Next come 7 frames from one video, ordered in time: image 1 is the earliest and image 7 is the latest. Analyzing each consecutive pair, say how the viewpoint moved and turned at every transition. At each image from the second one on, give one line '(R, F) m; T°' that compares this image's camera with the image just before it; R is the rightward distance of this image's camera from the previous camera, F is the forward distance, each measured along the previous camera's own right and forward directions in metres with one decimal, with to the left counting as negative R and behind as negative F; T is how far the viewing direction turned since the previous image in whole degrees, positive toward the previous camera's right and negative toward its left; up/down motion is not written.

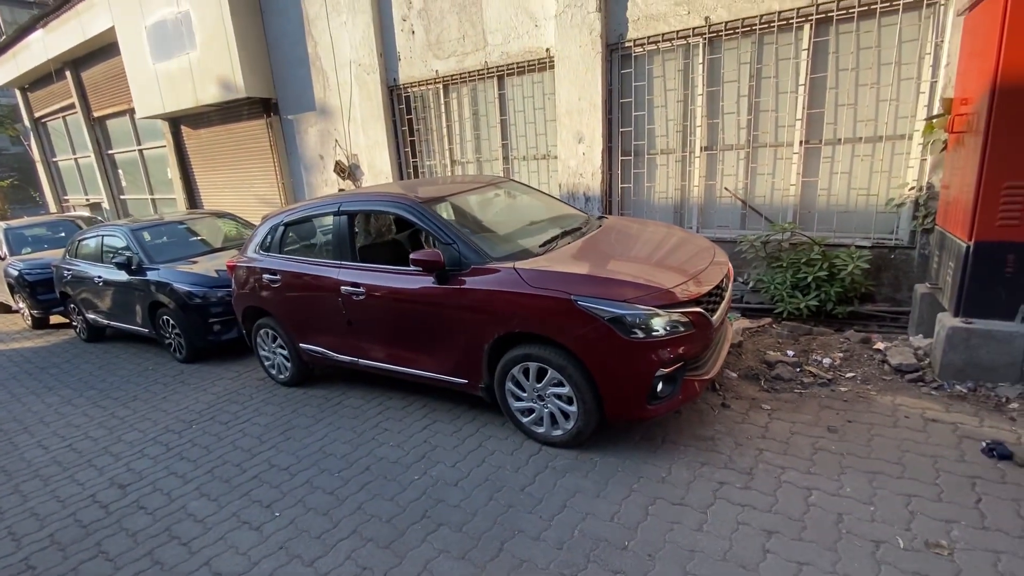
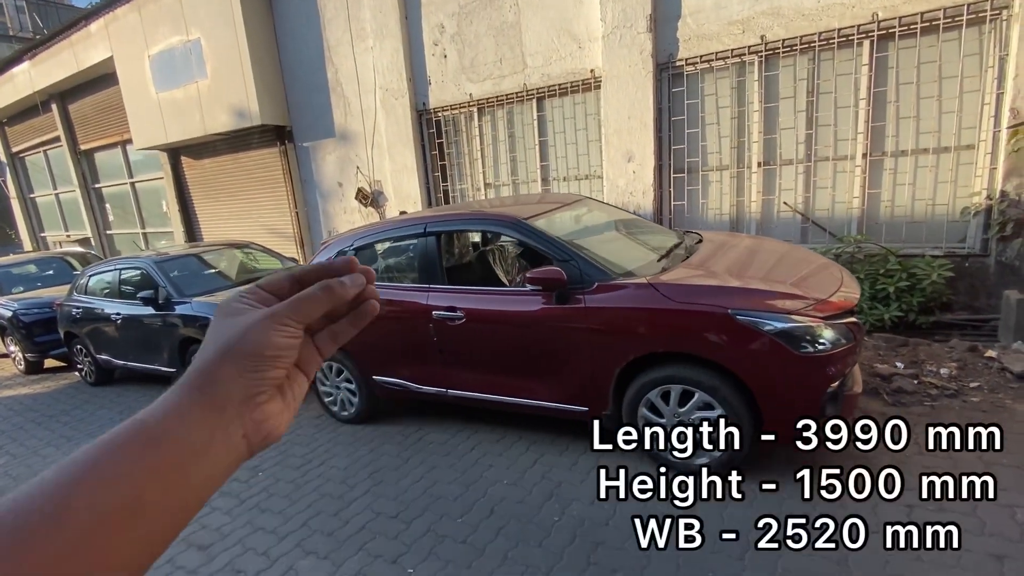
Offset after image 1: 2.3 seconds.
(-1.0, +0.3) m; +3°
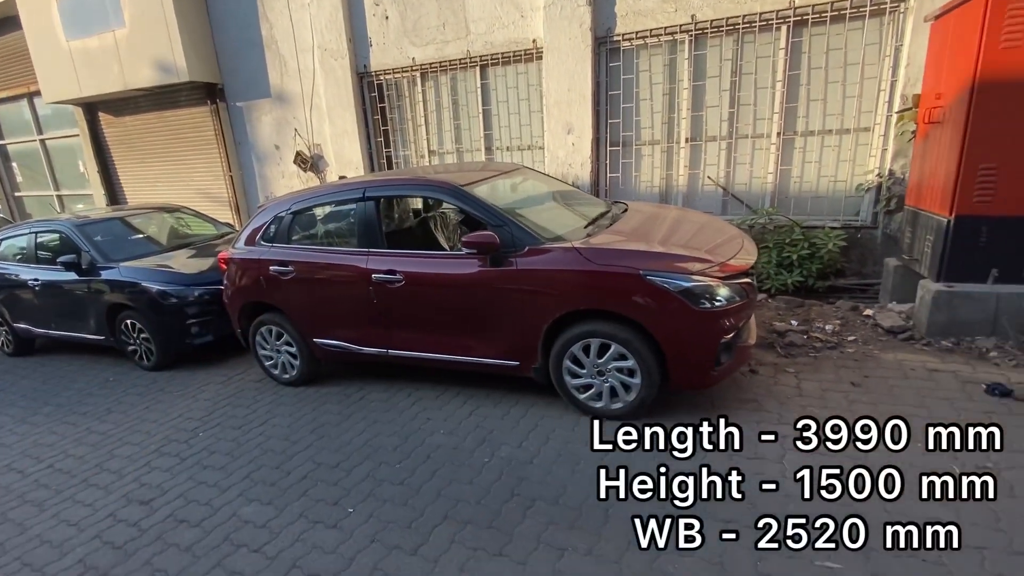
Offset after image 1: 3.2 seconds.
(+0.1, -0.2) m; +6°
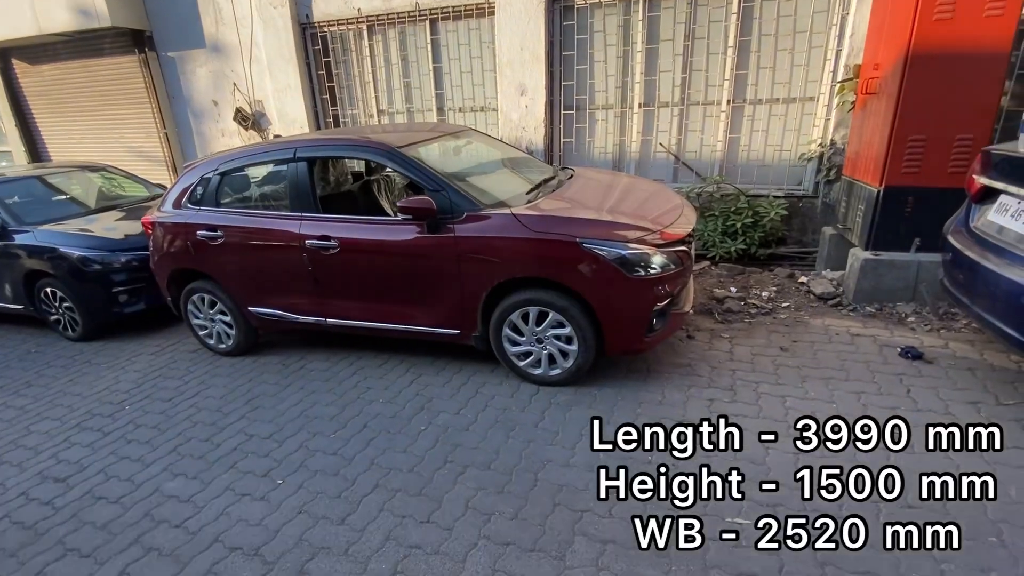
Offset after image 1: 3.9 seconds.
(+0.2, +0.1) m; +4°
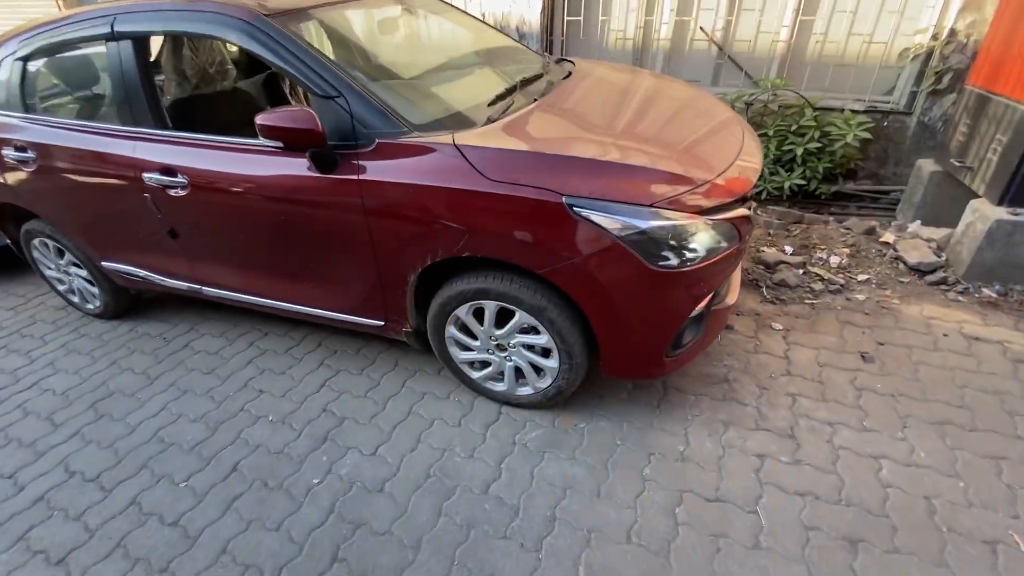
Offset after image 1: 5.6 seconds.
(+0.3, +1.3) m; 0°
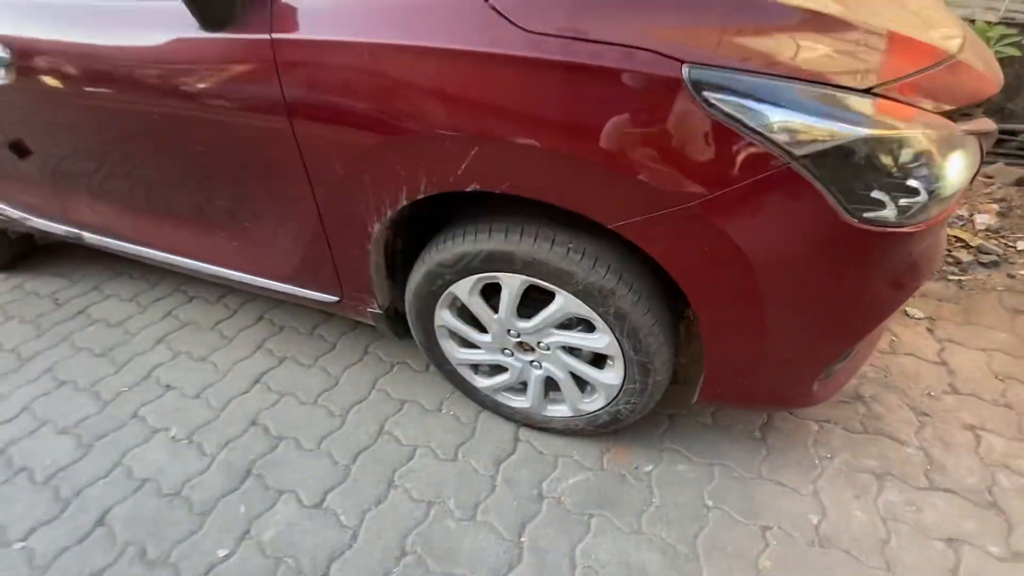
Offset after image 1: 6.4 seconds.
(-0.1, +0.9) m; 0°
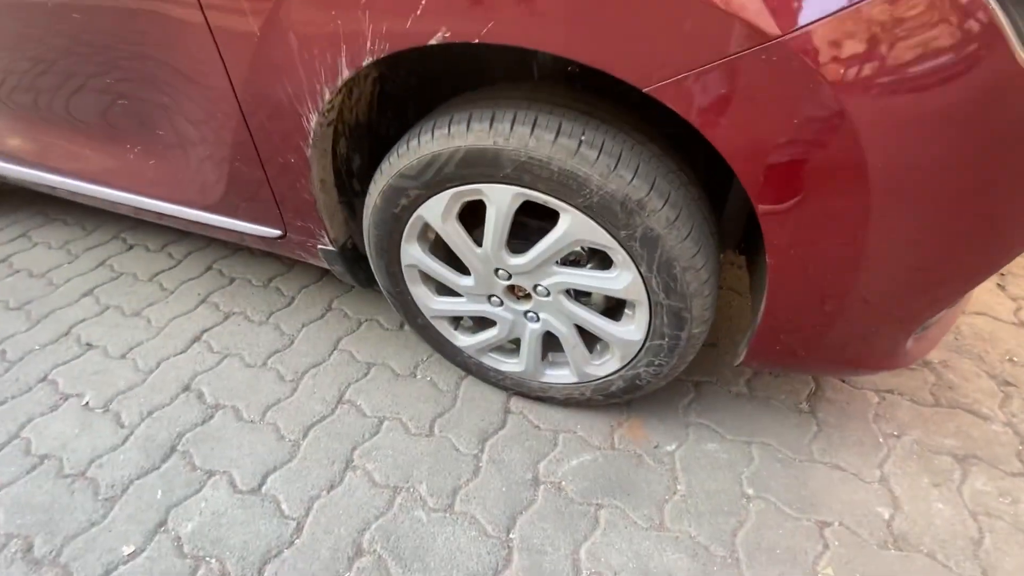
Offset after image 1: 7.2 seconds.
(0.0, +0.3) m; 0°
